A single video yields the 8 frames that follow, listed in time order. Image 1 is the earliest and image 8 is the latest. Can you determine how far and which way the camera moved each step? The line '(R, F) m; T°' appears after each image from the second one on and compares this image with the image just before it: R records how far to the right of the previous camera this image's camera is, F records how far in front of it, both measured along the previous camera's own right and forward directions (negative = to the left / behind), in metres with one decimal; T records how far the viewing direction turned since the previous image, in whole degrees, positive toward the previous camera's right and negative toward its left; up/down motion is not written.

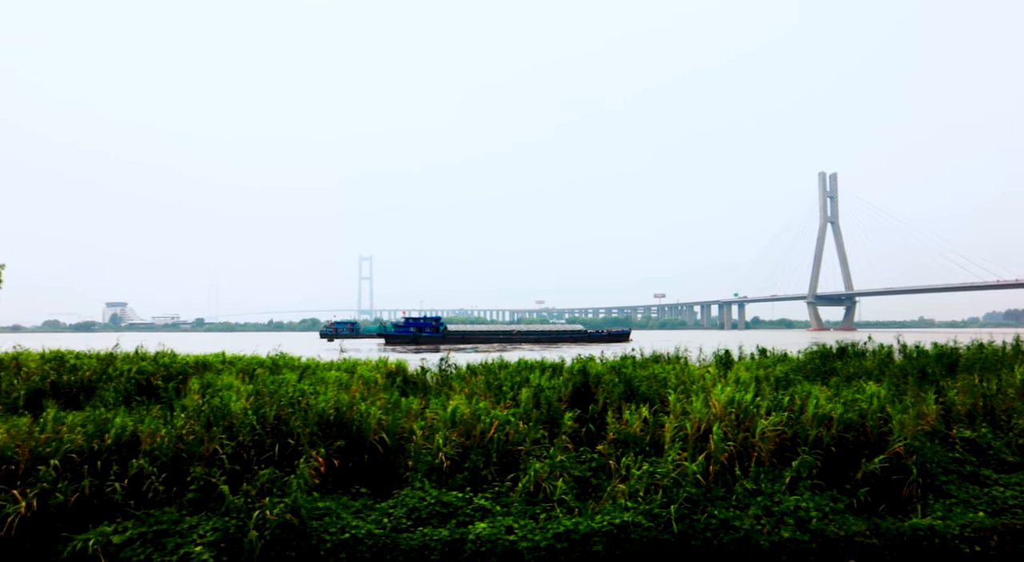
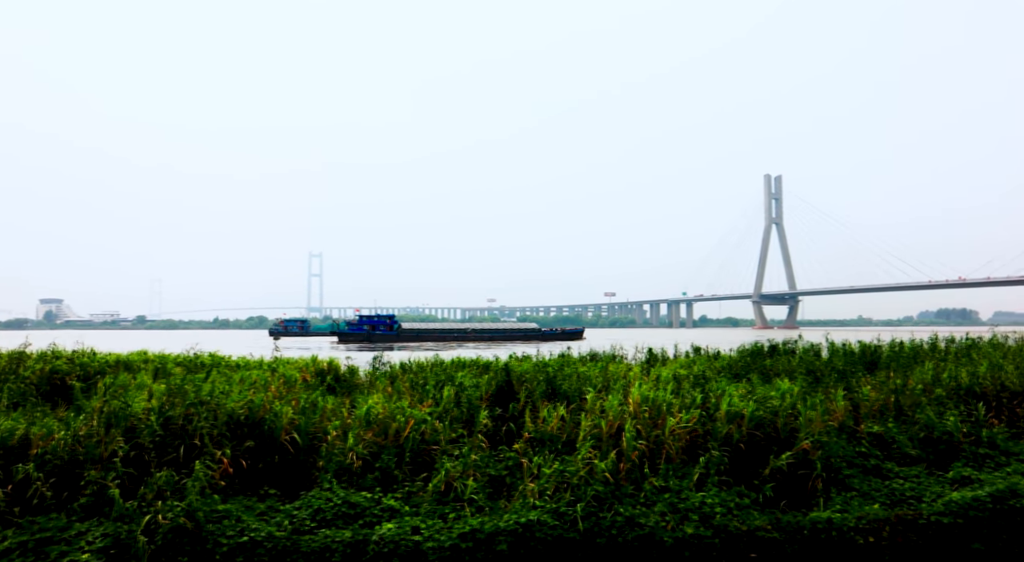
(+0.4, 0.0) m; +4°
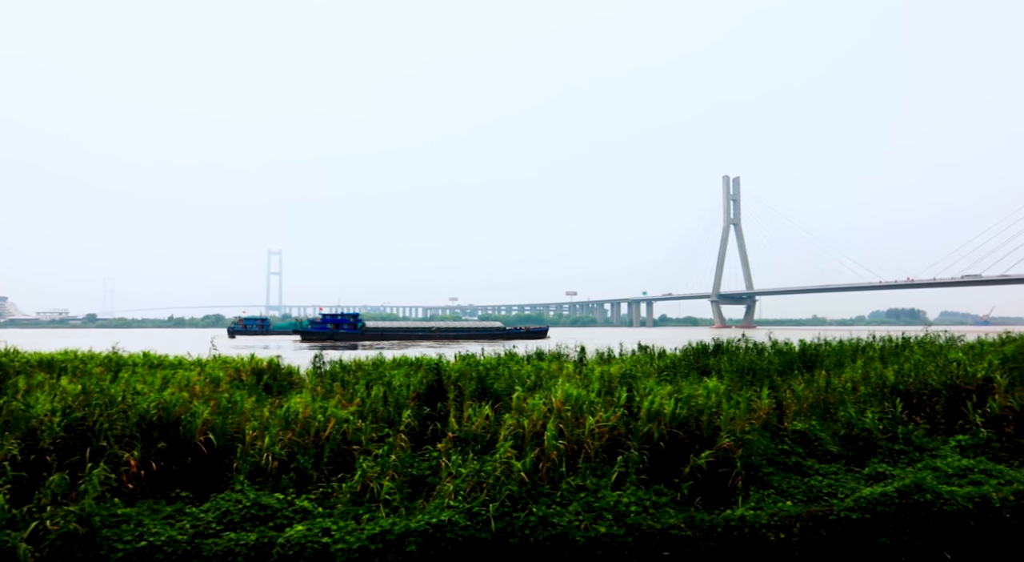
(+0.4, 0.0) m; +3°
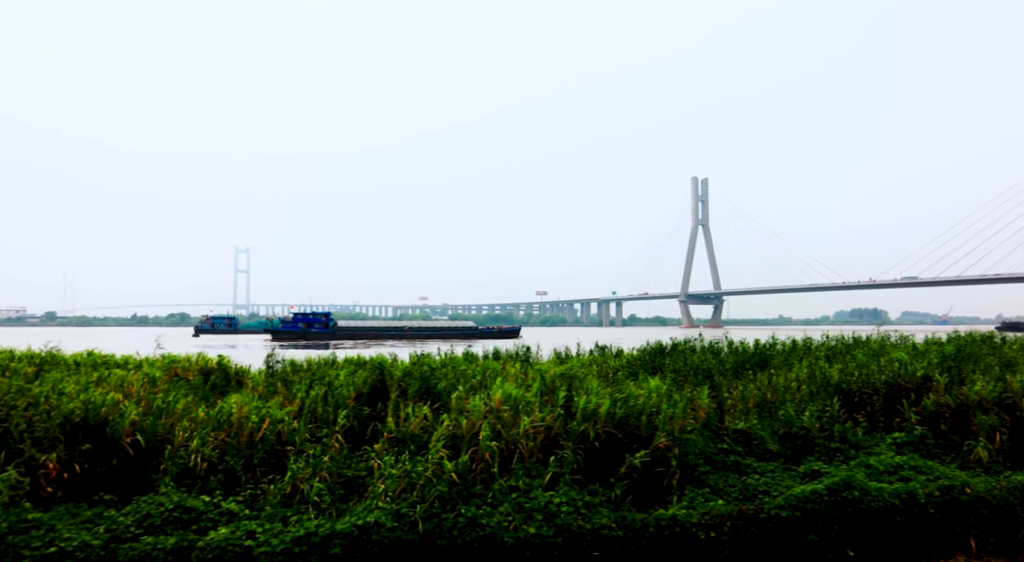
(+0.4, 0.0) m; +2°
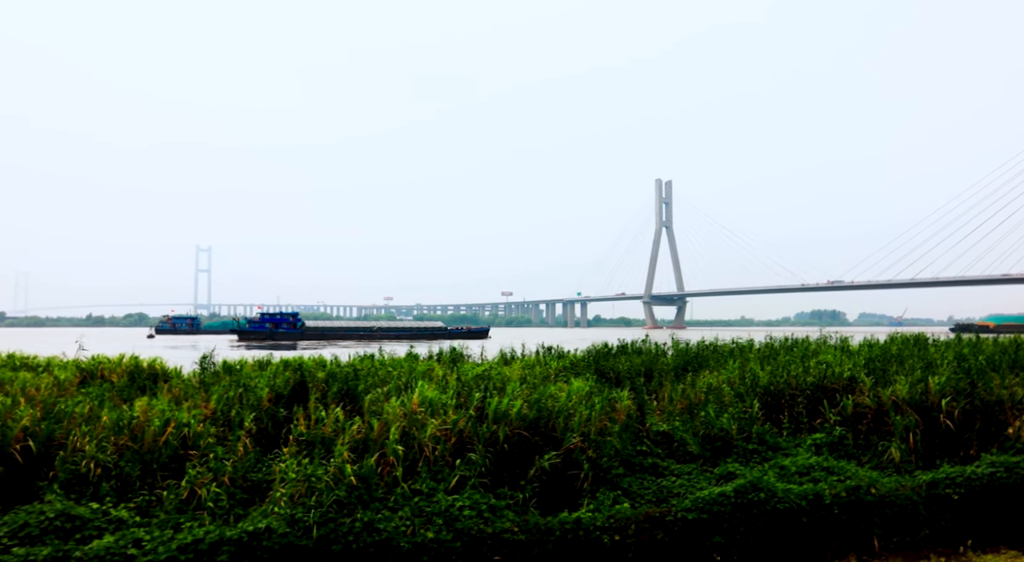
(+0.6, +0.1) m; +2°
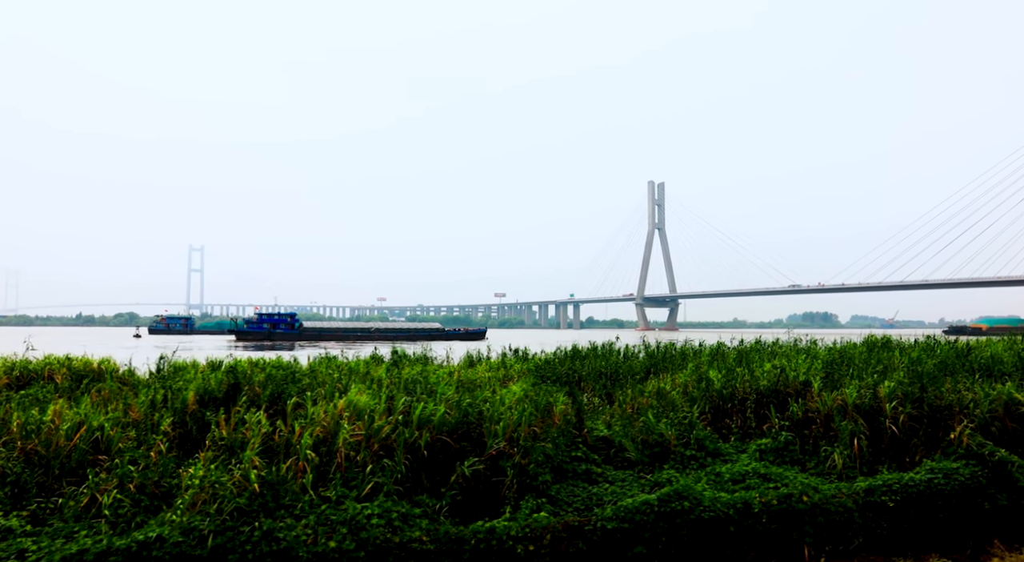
(+0.7, +0.2) m; 0°
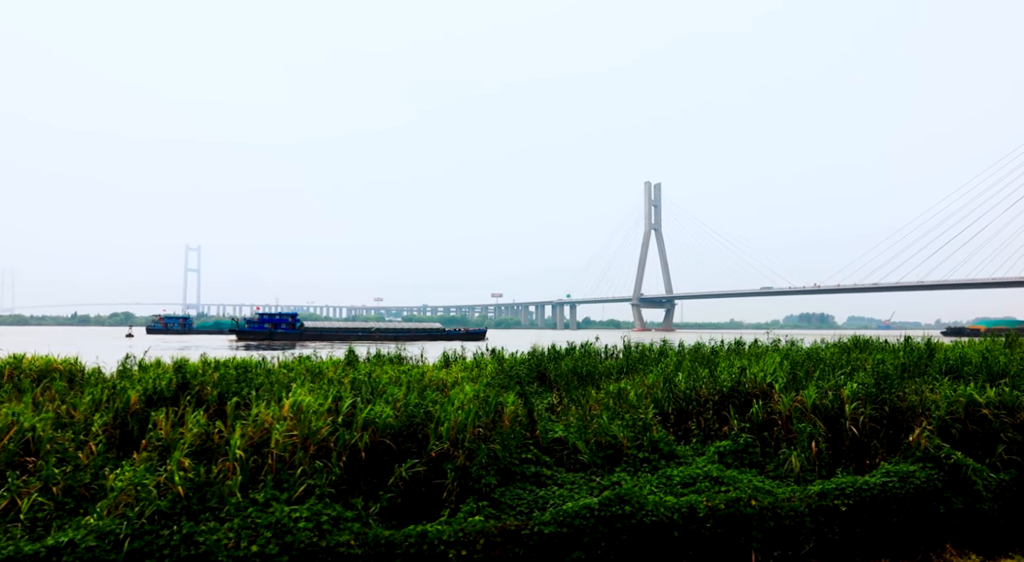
(+0.6, +0.2) m; 0°
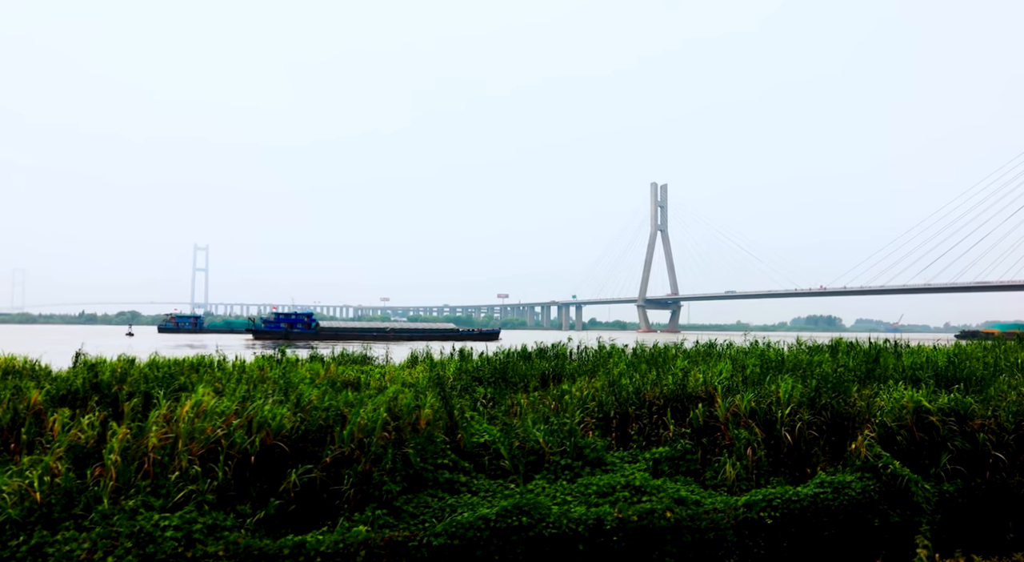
(+1.0, +0.4) m; -1°
